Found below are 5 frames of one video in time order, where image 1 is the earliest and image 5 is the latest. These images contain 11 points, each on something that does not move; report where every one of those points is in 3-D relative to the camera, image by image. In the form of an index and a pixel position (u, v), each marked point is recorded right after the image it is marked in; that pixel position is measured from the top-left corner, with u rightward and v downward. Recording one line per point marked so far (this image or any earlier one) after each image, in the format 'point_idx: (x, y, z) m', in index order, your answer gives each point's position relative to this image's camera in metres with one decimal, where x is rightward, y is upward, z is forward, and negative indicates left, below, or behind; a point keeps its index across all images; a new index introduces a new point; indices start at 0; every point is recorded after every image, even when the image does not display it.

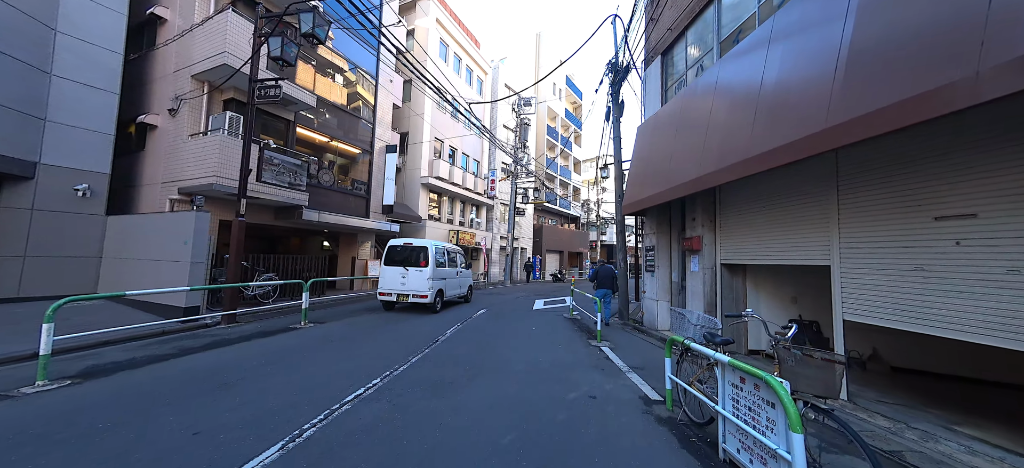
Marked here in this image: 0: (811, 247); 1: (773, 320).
0: (+4.3, -0.2, +4.7) m
1: (+4.9, -1.6, +6.1) m
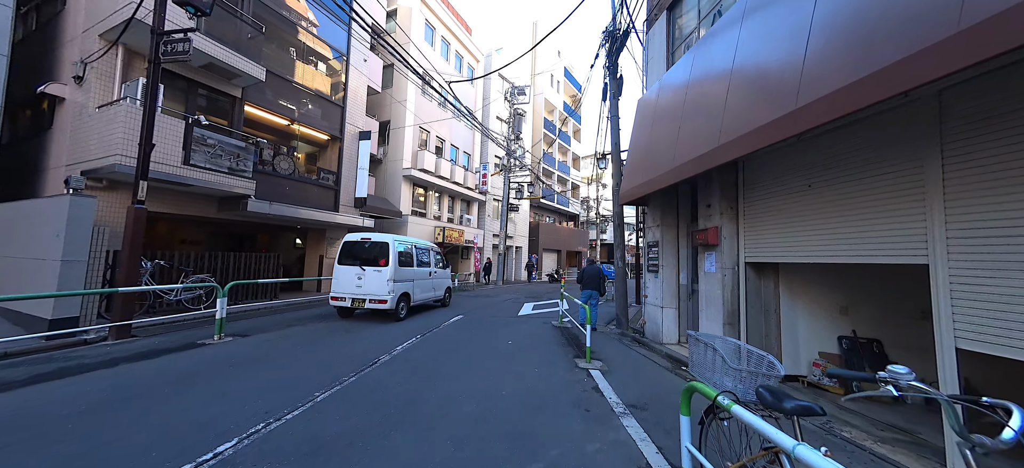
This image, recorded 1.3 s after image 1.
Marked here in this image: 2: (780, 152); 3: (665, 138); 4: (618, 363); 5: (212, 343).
0: (+3.7, -0.1, +3.3) m
1: (+4.3, -1.5, +4.7) m
2: (+3.8, +1.1, +4.6) m
3: (+3.2, +2.0, +6.8) m
4: (+1.8, -2.2, +5.7) m
5: (-5.1, -1.9, +5.6) m
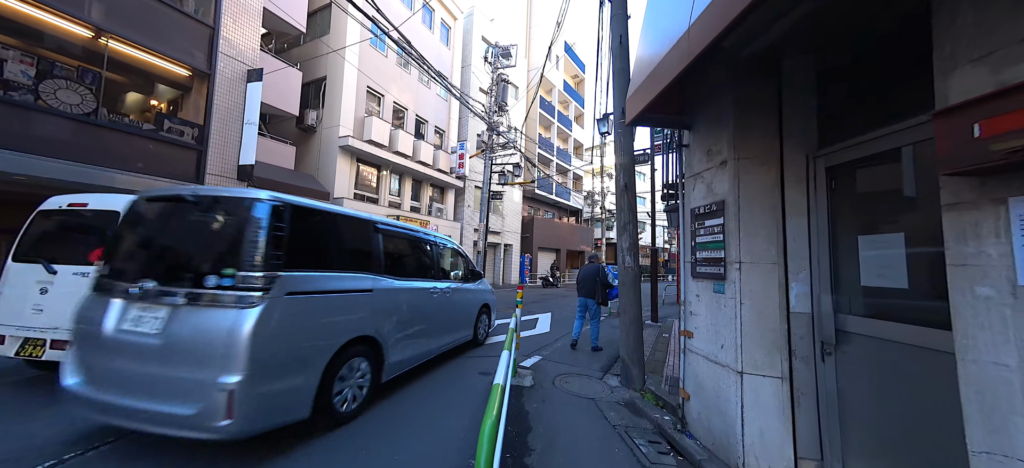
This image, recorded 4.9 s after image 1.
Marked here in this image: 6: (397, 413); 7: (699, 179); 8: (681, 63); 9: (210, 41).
0: (+2.3, +0.4, -1.1) m
1: (+2.9, -1.0, +0.2) m
2: (+2.3, +1.6, +0.1) m
3: (+1.8, +2.5, +2.4) m
4: (+0.4, -1.8, +1.3) m
5: (-6.5, -1.4, +1.3) m
6: (-1.3, -2.0, +3.6) m
7: (+2.0, +0.6, +3.4) m
8: (+1.5, +1.4, +2.7) m
9: (-8.4, +5.3, +8.9) m
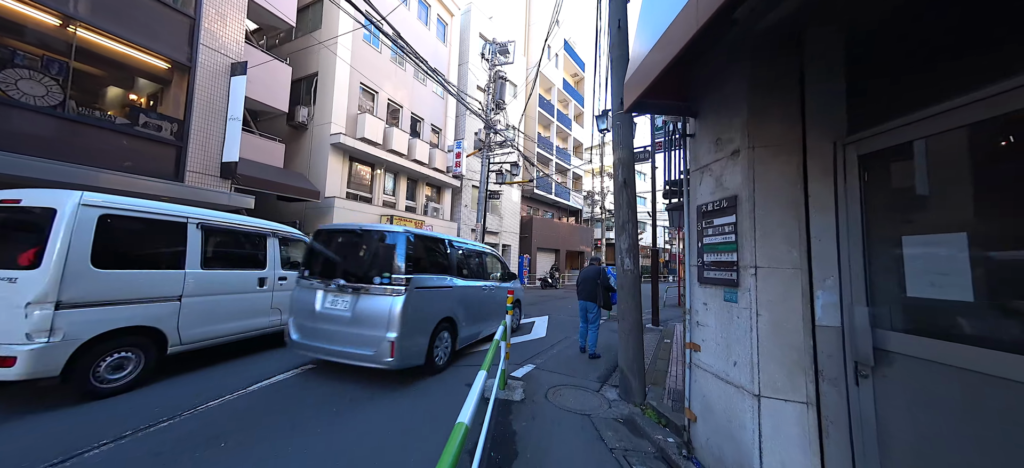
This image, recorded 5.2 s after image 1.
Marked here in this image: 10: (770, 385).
0: (+2.1, +0.4, -1.5) m
1: (+2.7, -1.0, -0.2) m
2: (+2.2, +1.6, -0.2) m
3: (+1.7, +2.5, +2.0) m
4: (+0.3, -1.8, +0.9) m
5: (-6.7, -1.4, +0.9) m
6: (-1.4, -2.0, +3.2) m
7: (+1.8, +0.6, +3.1) m
8: (+1.3, +1.4, +2.3) m
9: (-8.5, +5.3, +8.6) m
10: (+1.8, -1.1, +2.2) m
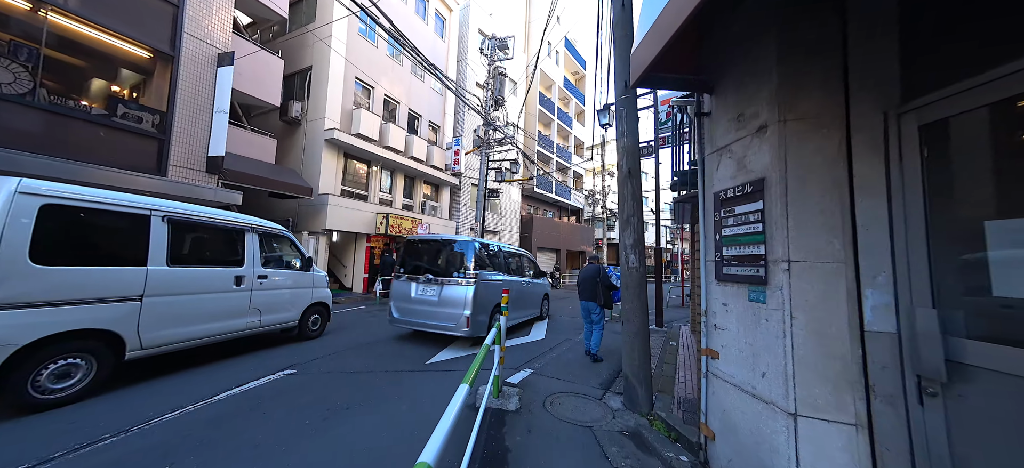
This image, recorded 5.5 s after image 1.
0: (+2.0, +0.5, -1.9) m
1: (+2.7, -0.9, -0.5) m
2: (+2.1, +1.7, -0.6) m
3: (+1.6, +2.6, +1.6) m
4: (+0.2, -1.7, +0.5) m
5: (-6.8, -1.3, +0.6) m
6: (-1.5, -1.9, +2.9) m
7: (+1.8, +0.7, +2.7) m
8: (+1.3, +1.5, +1.9) m
9: (-8.6, +5.4, +8.2) m
10: (+1.7, -1.0, +1.9) m
